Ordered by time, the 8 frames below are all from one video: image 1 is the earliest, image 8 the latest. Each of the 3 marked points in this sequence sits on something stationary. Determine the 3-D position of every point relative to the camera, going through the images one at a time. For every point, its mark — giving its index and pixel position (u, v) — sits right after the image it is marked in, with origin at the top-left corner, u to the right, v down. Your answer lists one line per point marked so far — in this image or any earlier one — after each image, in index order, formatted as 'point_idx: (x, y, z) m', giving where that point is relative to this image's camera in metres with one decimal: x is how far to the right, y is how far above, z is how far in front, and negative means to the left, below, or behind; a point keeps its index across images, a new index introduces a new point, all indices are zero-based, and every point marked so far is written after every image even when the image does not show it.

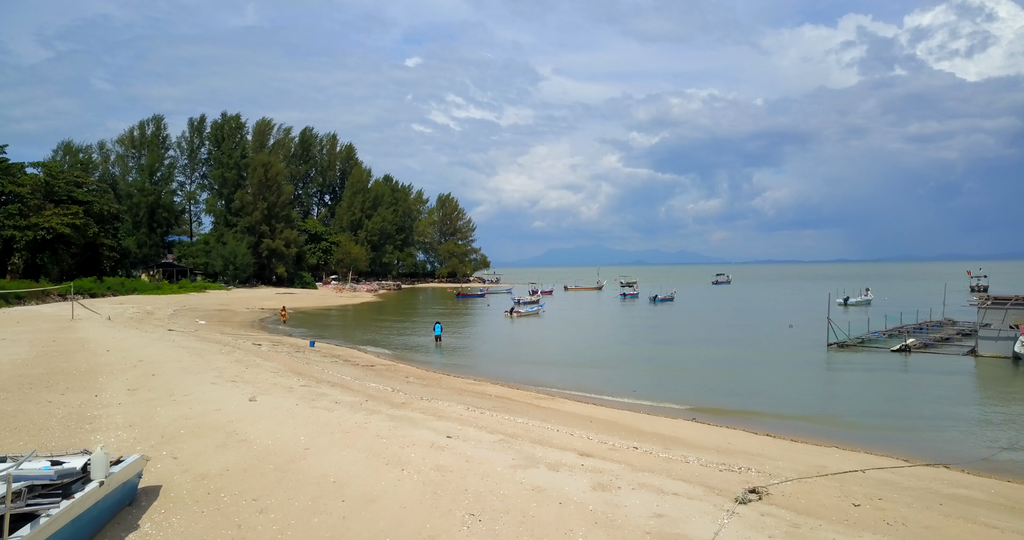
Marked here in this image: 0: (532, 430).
0: (+0.3, -2.6, +10.2) m
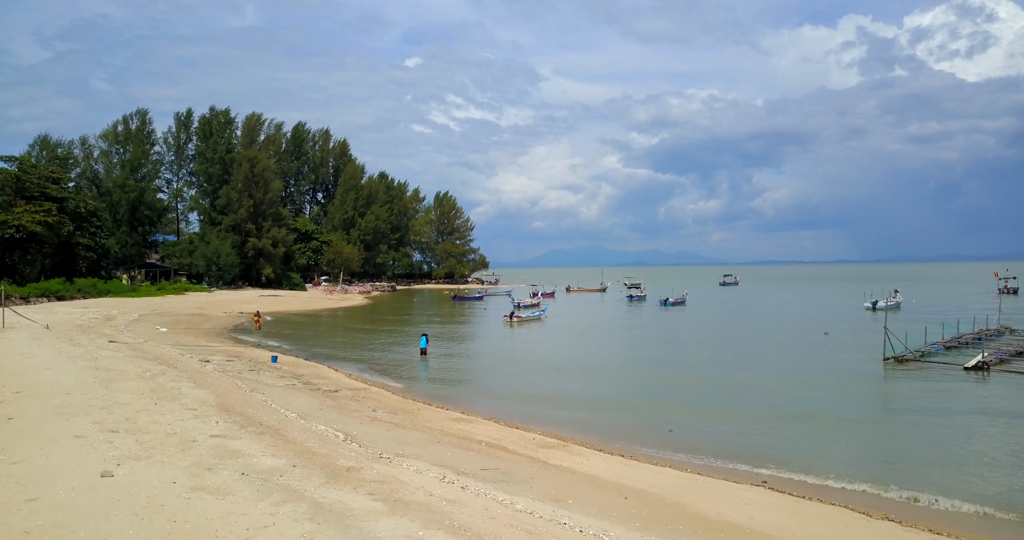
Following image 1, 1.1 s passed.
0: (+0.3, -2.6, +6.4) m
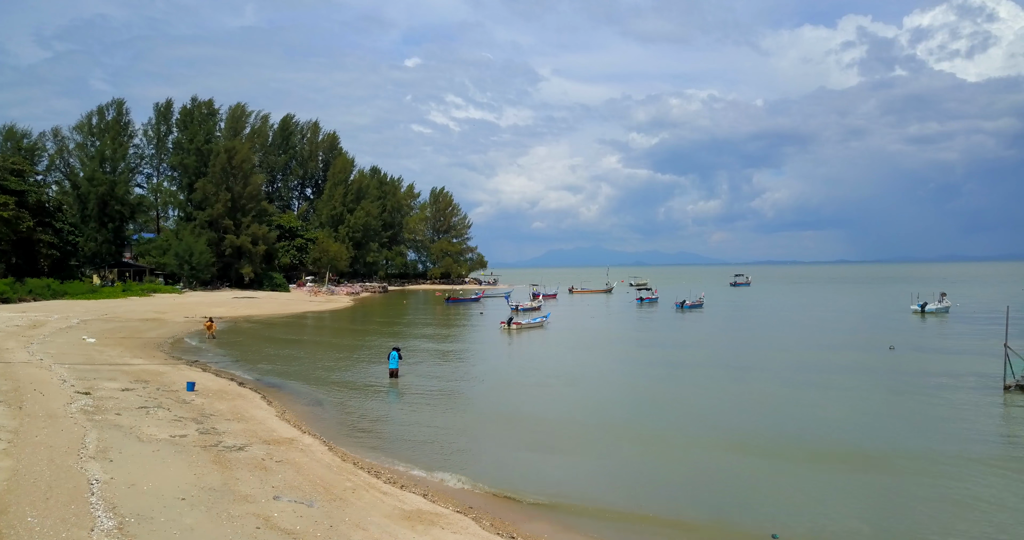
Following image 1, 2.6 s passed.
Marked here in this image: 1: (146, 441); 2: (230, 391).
0: (+0.2, -2.6, +1.0) m
1: (-6.1, -2.9, +10.7) m
2: (-7.2, -3.1, +16.4) m
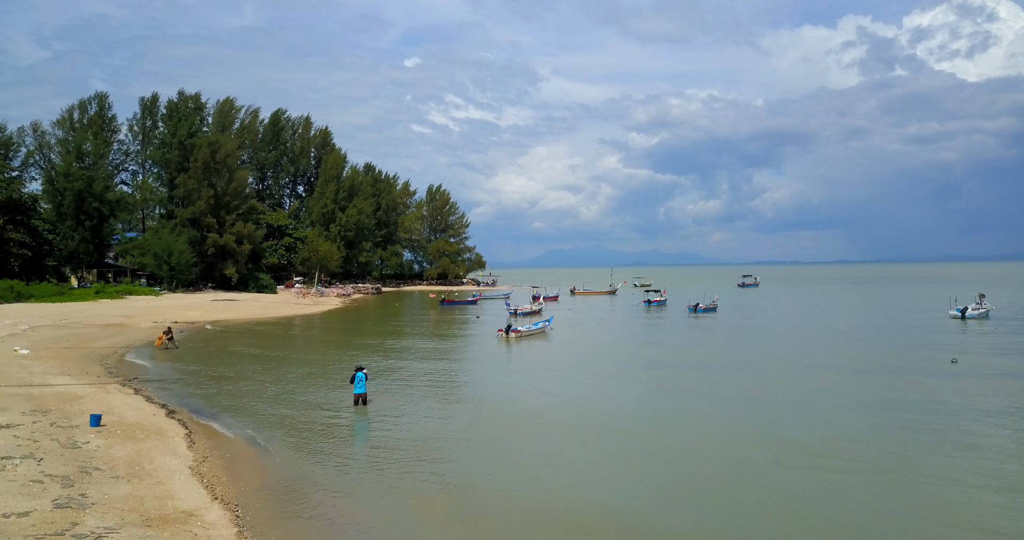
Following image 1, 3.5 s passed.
0: (+0.1, -2.6, -2.5) m
1: (-6.1, -2.9, +7.2) m
2: (-7.3, -3.1, +12.8) m
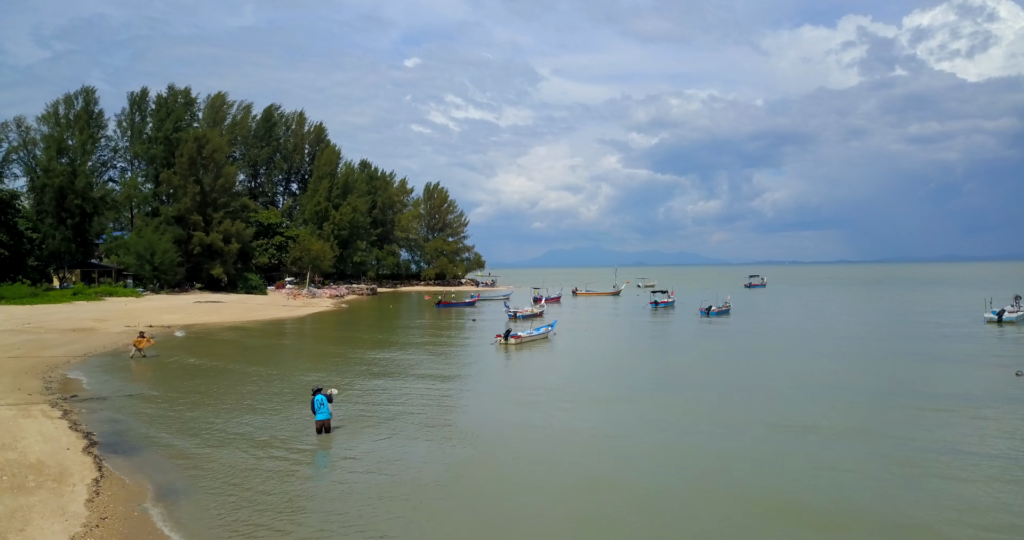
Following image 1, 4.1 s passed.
0: (+0.1, -2.6, -5.2) m
1: (-6.2, -2.9, +4.5) m
2: (-7.3, -3.1, +10.2) m
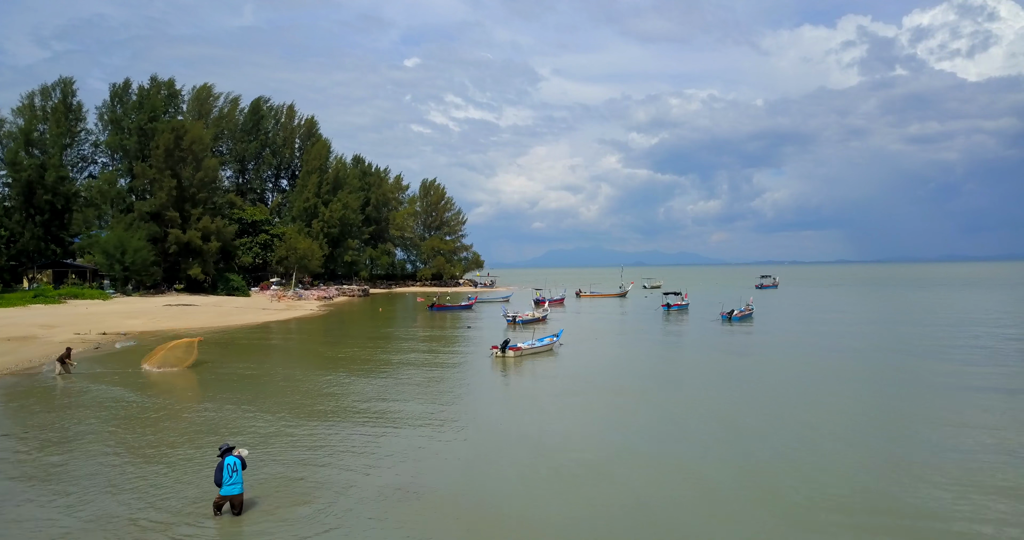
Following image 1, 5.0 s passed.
0: (+0.1, -2.6, -9.3) m
1: (-6.2, -2.9, +0.4) m
2: (-7.3, -3.1, +6.1) m
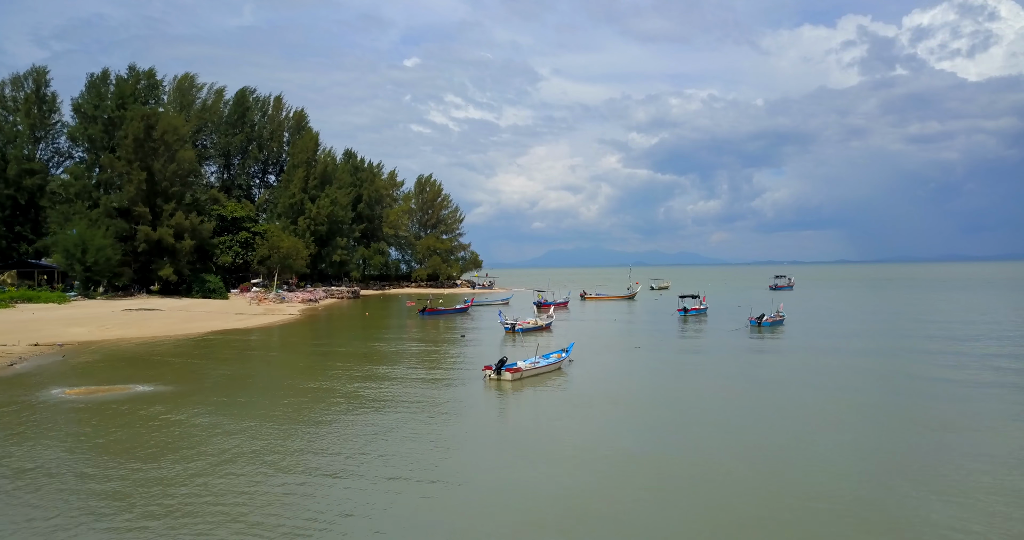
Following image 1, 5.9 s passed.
0: (+0.1, -2.6, -13.8) m
1: (-6.2, -2.9, -4.1) m
2: (-7.4, -3.1, +1.6) m
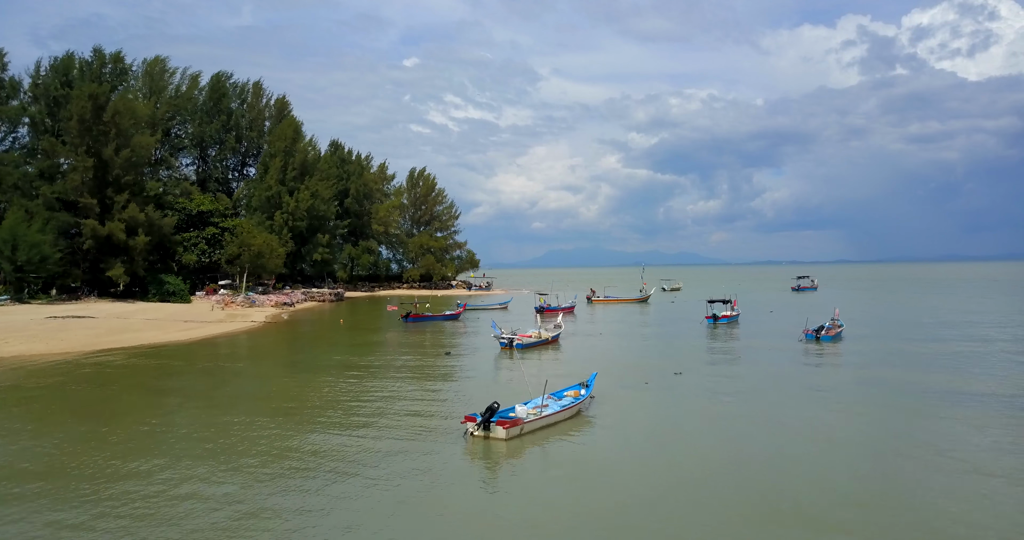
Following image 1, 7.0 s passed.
0: (0.0, -2.5, -20.0) m
1: (-6.3, -2.9, -10.3) m
2: (-7.4, -3.1, -4.6) m
